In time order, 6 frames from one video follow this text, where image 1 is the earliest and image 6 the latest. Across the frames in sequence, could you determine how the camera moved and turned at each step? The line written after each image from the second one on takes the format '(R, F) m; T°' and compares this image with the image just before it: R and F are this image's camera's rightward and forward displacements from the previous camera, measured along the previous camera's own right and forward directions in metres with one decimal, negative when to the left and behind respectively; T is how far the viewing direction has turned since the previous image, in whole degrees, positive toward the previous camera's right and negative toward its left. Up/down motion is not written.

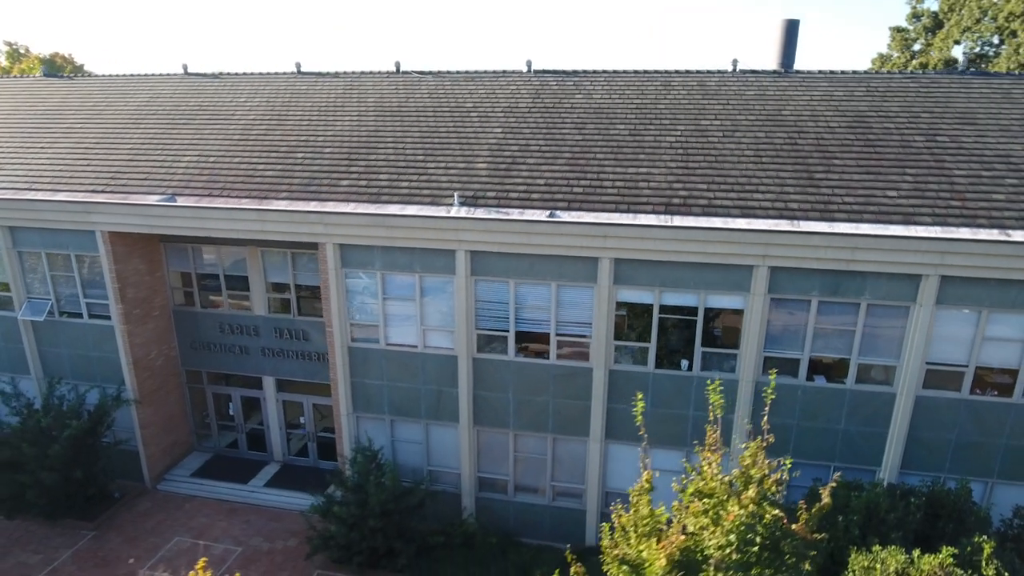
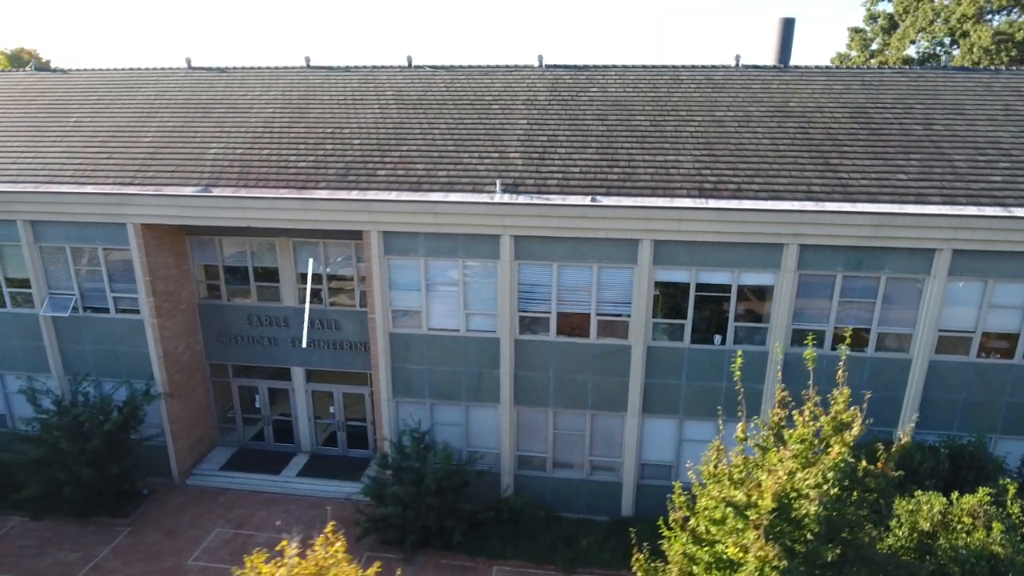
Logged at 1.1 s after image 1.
(-1.8, -0.4) m; +4°
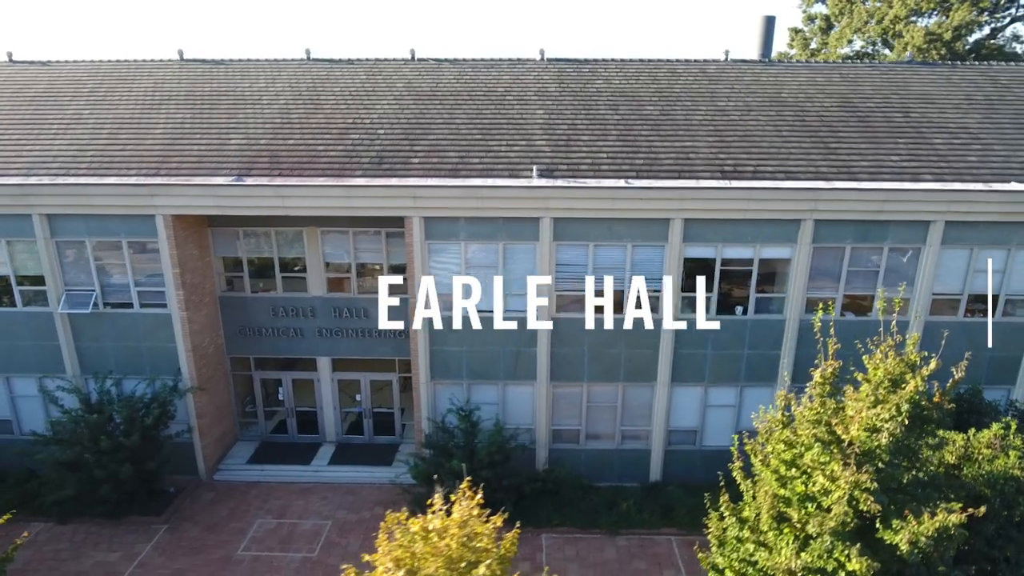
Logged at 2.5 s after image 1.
(-2.2, -0.5) m; +6°
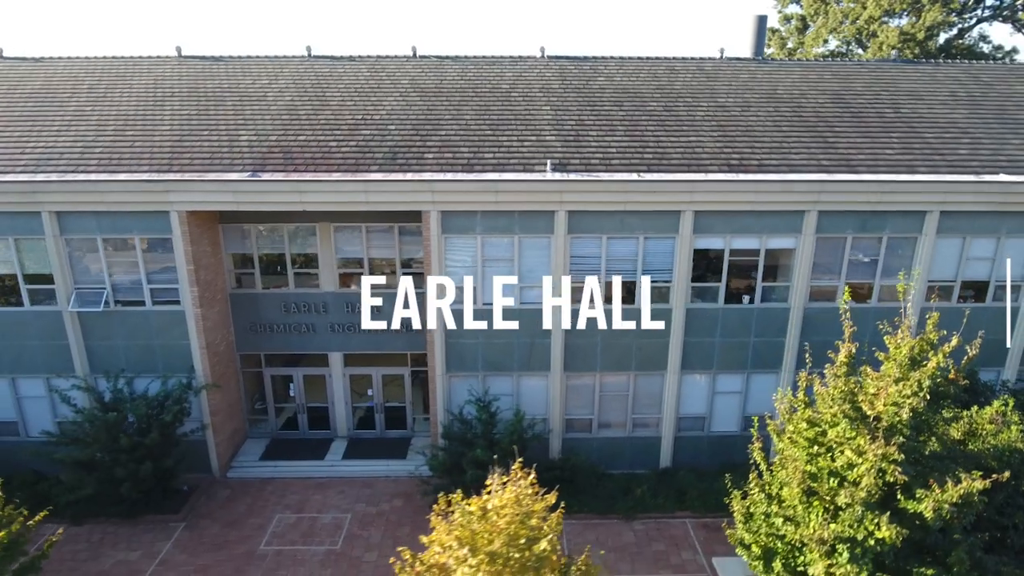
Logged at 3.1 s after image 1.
(-0.9, -0.2) m; +2°
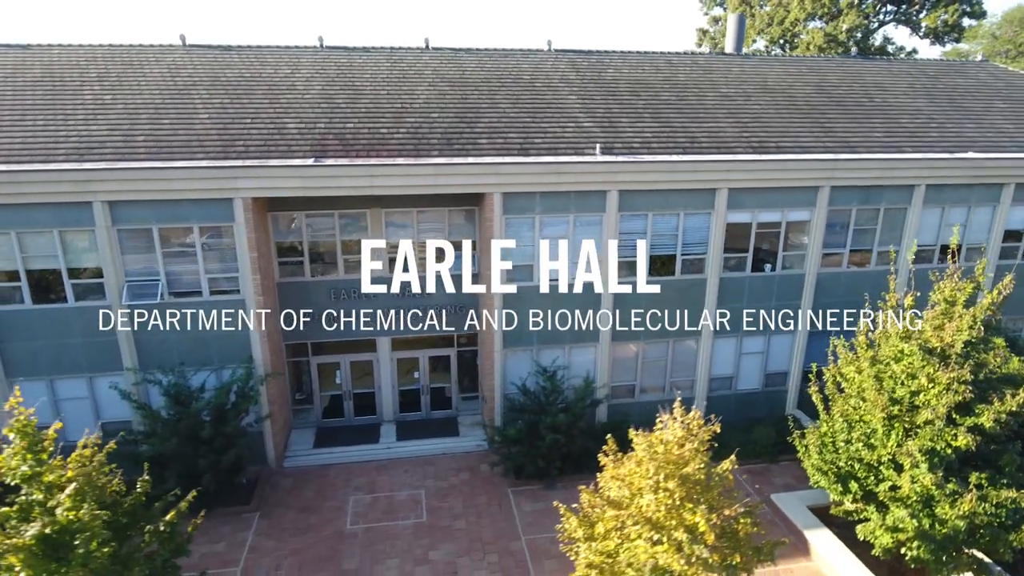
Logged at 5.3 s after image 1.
(-3.4, -0.6) m; +8°
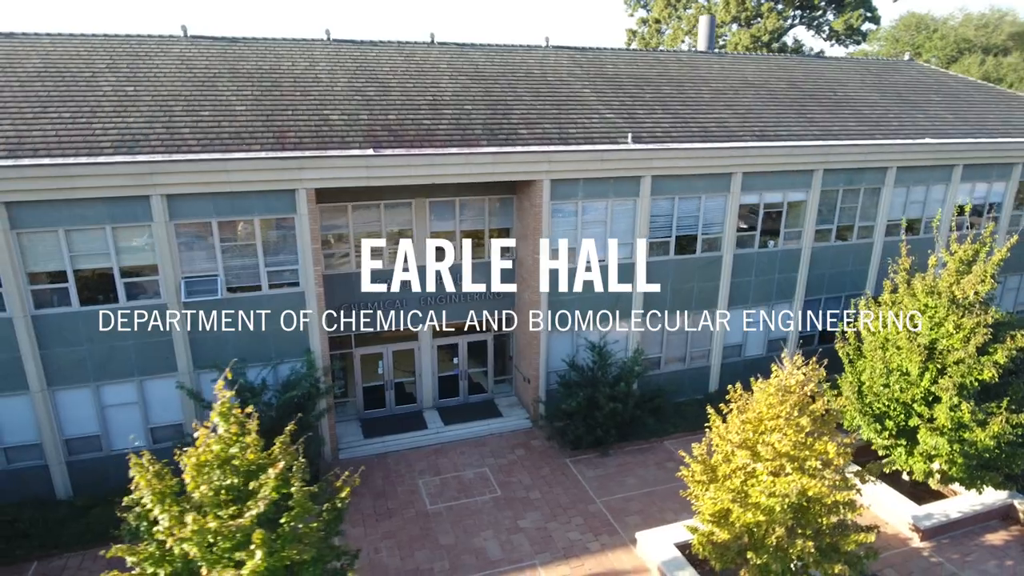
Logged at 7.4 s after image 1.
(-3.4, -0.5) m; +8°
